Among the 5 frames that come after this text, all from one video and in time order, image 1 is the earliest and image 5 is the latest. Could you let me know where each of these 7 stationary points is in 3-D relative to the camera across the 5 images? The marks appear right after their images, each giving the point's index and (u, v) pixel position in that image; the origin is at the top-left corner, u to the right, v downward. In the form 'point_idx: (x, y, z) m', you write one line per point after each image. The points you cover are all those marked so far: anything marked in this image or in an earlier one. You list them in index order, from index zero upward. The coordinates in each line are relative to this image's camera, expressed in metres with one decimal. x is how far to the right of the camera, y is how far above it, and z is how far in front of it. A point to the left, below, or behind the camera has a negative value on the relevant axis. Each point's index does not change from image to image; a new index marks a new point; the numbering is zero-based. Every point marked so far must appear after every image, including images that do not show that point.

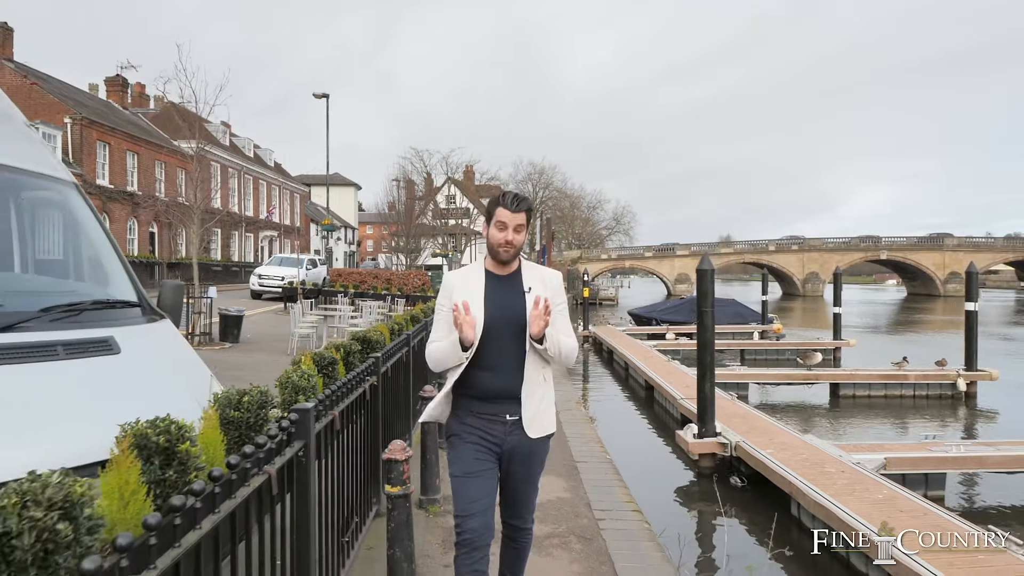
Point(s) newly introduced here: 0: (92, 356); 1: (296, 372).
0: (-1.6, -0.2, +2.4) m
1: (-1.0, -0.4, +3.0) m
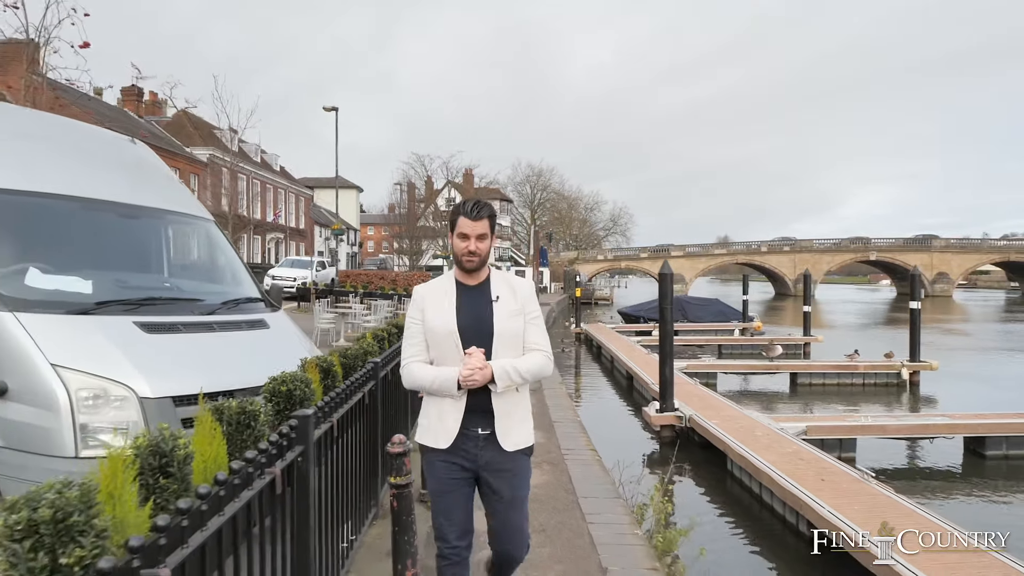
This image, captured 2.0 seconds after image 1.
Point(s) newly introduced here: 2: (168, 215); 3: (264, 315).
0: (-1.7, -0.3, +4.1) m
1: (-1.1, -0.4, +4.7) m
2: (-2.6, +0.6, +4.8) m
3: (-1.7, -0.2, +4.4) m
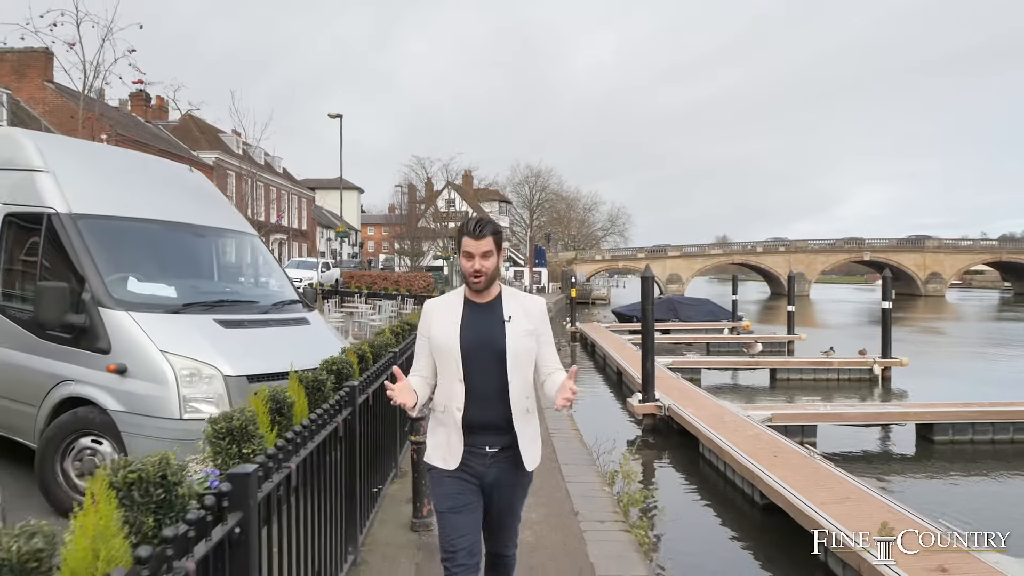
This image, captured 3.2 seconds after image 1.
0: (-1.8, -0.3, +5.1) m
1: (-1.2, -0.4, +5.7) m
2: (-2.6, +0.5, +5.8) m
3: (-1.8, -0.2, +5.4) m
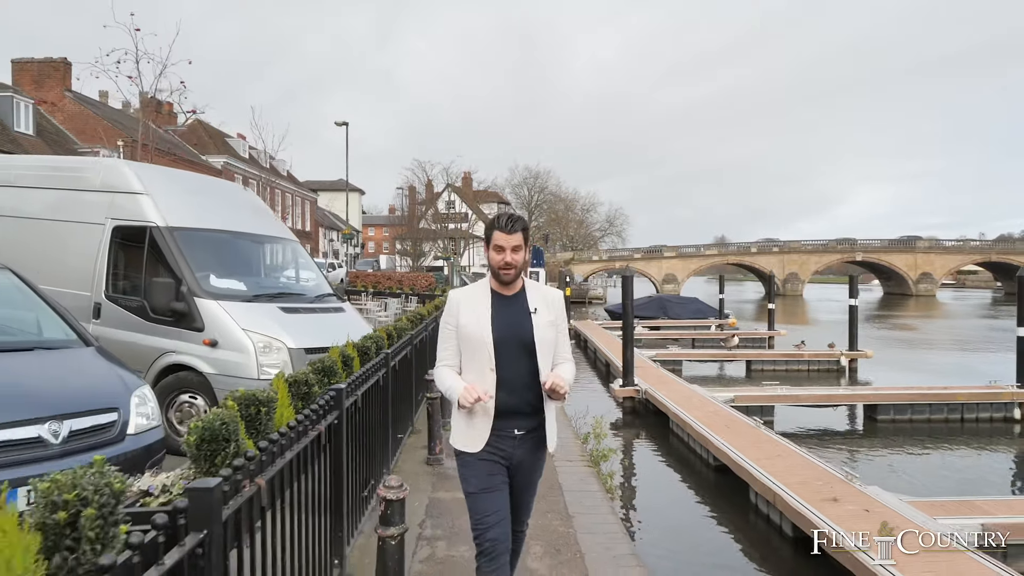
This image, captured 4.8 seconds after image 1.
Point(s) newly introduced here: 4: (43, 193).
0: (-1.8, -0.3, +6.5) m
1: (-1.2, -0.4, +7.1) m
2: (-2.7, +0.6, +7.2) m
3: (-1.9, -0.2, +6.8) m
4: (-4.8, +1.0, +6.4) m
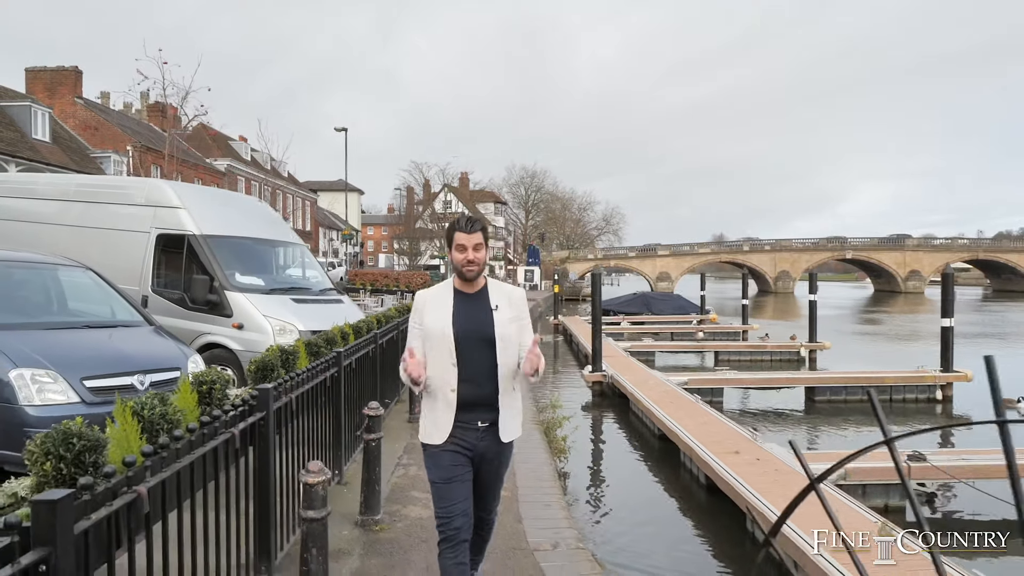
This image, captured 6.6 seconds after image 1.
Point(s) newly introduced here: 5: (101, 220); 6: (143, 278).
0: (-2.3, -0.2, +8.0) m
1: (-1.7, -0.3, +8.6) m
2: (-3.1, +0.6, +8.7) m
3: (-2.3, -0.1, +8.3) m
4: (-5.2, +1.0, +7.9) m
5: (-5.1, +0.8, +7.8) m
6: (-4.5, +0.1, +7.6) m
